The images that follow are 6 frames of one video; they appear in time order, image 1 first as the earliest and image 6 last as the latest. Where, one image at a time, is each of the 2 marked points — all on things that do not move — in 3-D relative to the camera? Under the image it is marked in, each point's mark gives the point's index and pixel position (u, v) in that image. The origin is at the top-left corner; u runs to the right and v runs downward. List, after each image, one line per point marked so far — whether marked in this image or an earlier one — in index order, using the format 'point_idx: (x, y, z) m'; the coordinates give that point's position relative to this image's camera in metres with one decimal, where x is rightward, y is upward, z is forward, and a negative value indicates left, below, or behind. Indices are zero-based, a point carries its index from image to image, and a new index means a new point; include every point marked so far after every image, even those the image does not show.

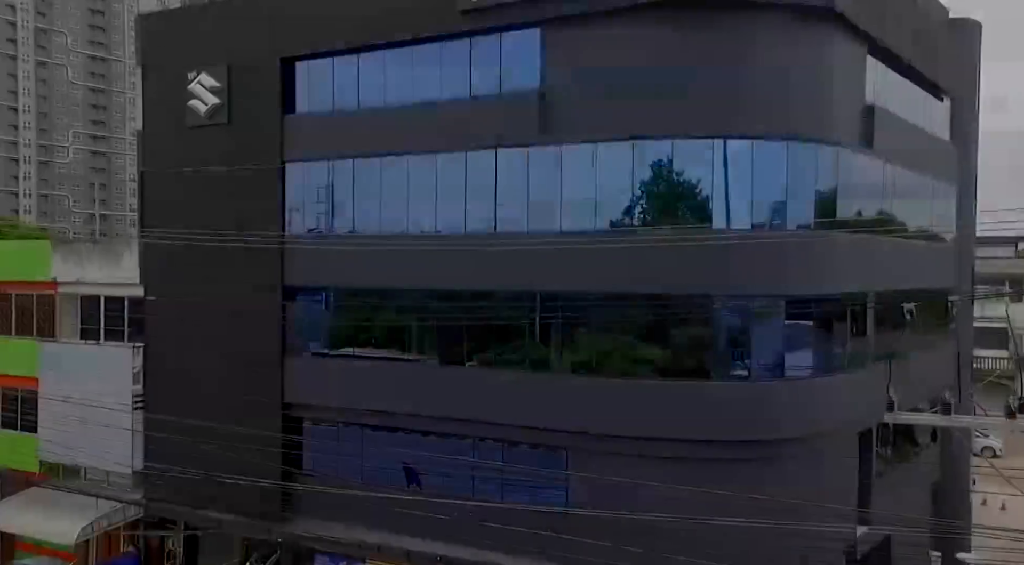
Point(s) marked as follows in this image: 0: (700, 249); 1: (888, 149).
0: (+3.1, +0.8, +15.5) m
1: (+7.0, +2.5, +18.1) m
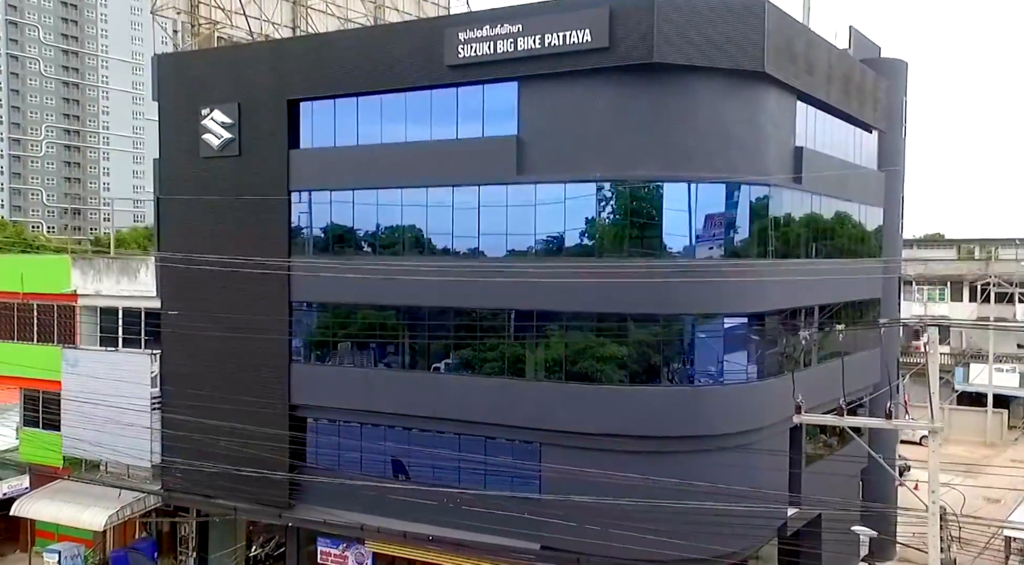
0: (+2.7, +0.5, +18.3) m
1: (+6.6, +2.2, +21.0) m
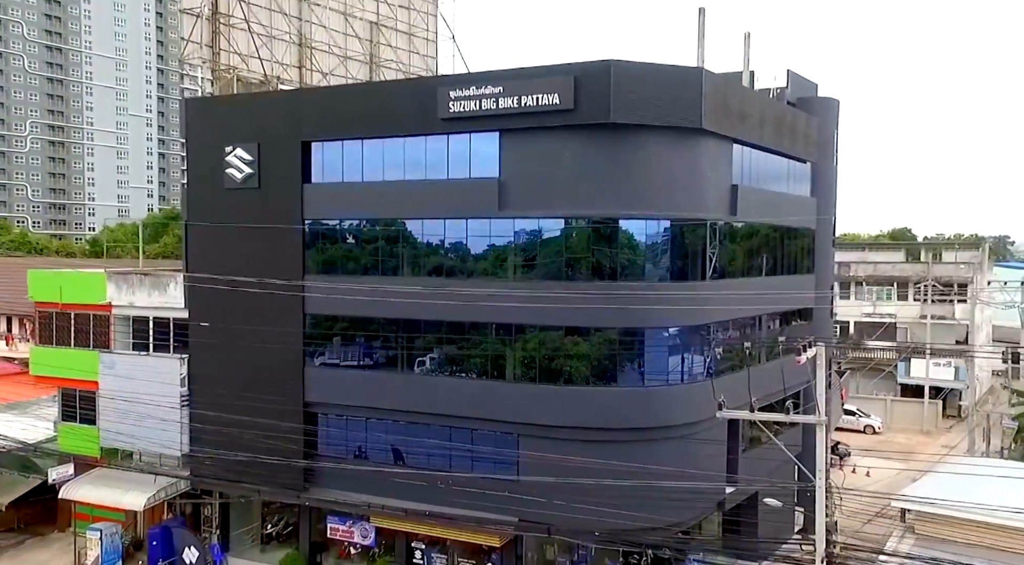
0: (+2.3, +0.1, +22.1) m
1: (+6.1, +1.8, +24.8) m
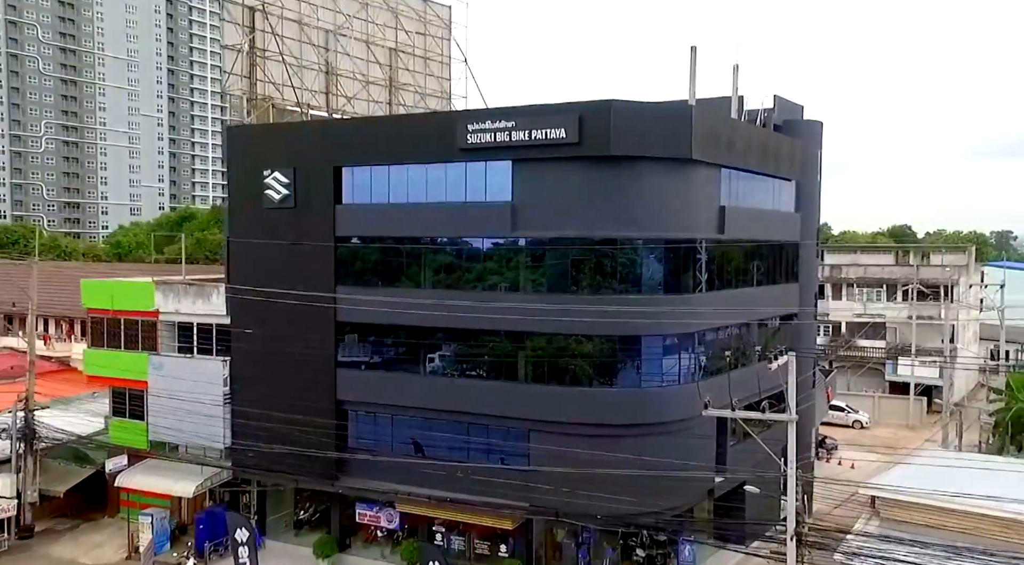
0: (+2.6, -0.3, +24.9) m
1: (+6.5, +1.5, +27.7) m
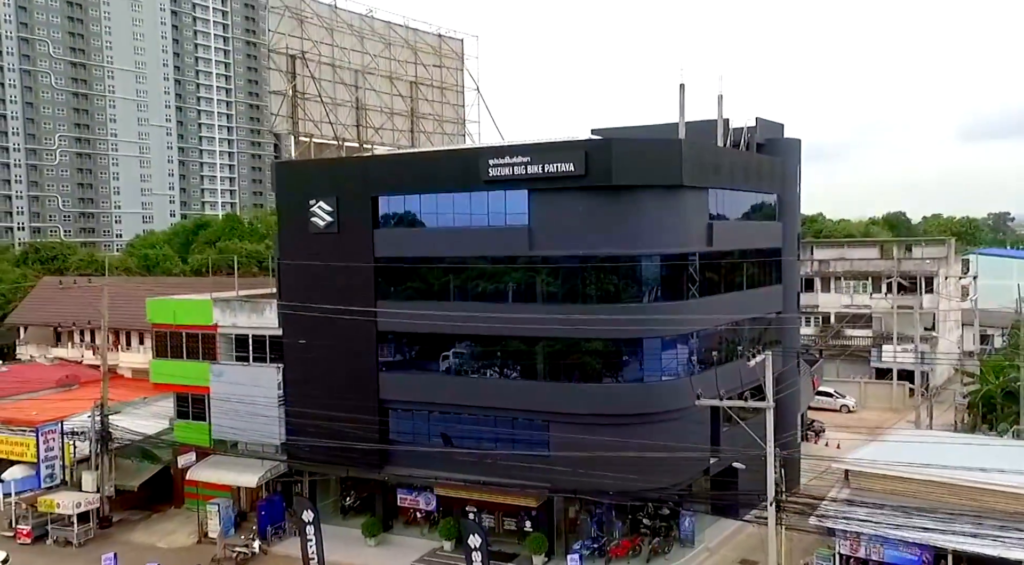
0: (+3.2, -0.6, +29.1) m
1: (+7.0, +1.3, +31.8) m
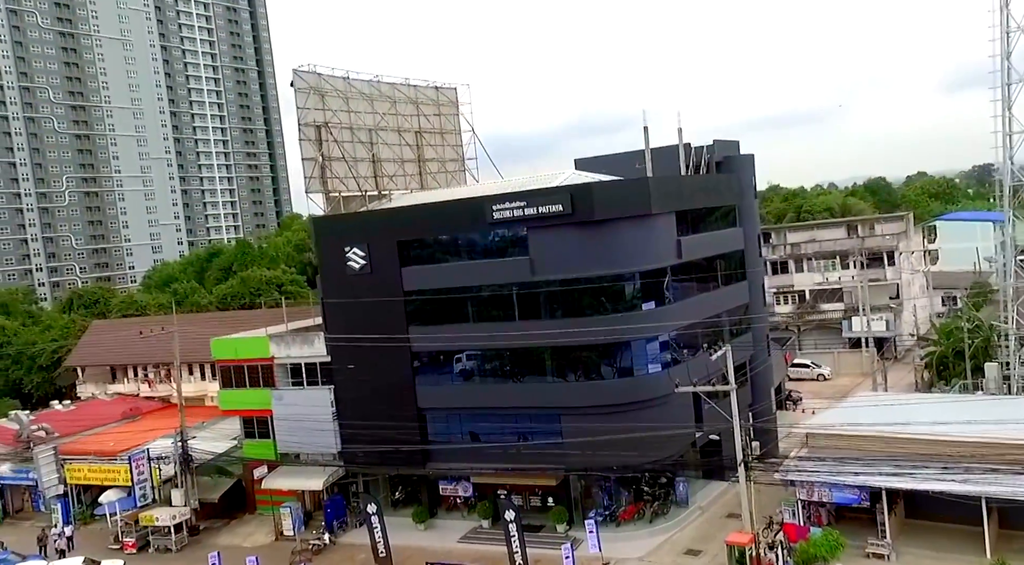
0: (+3.5, -1.1, +35.6) m
1: (+7.1, +1.1, +38.3) m
